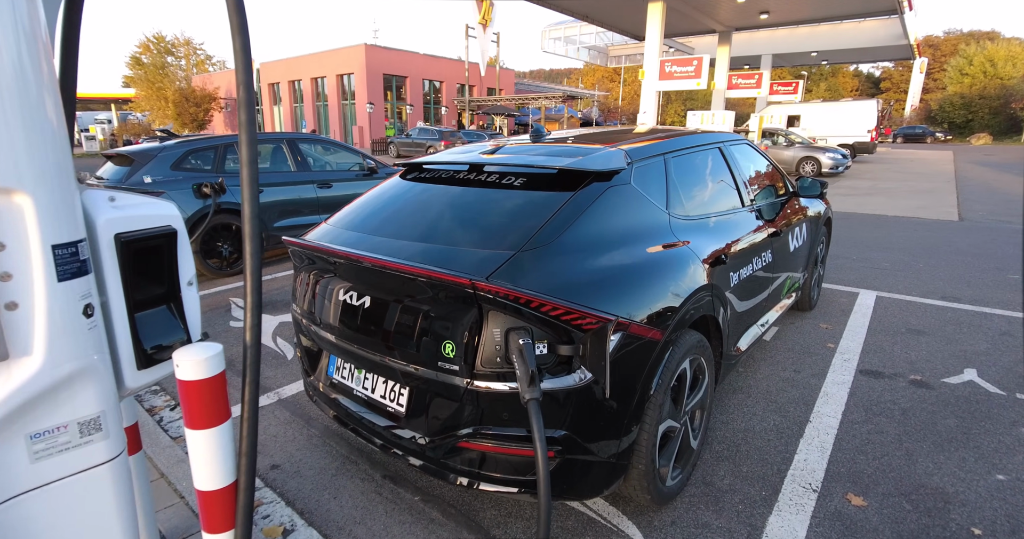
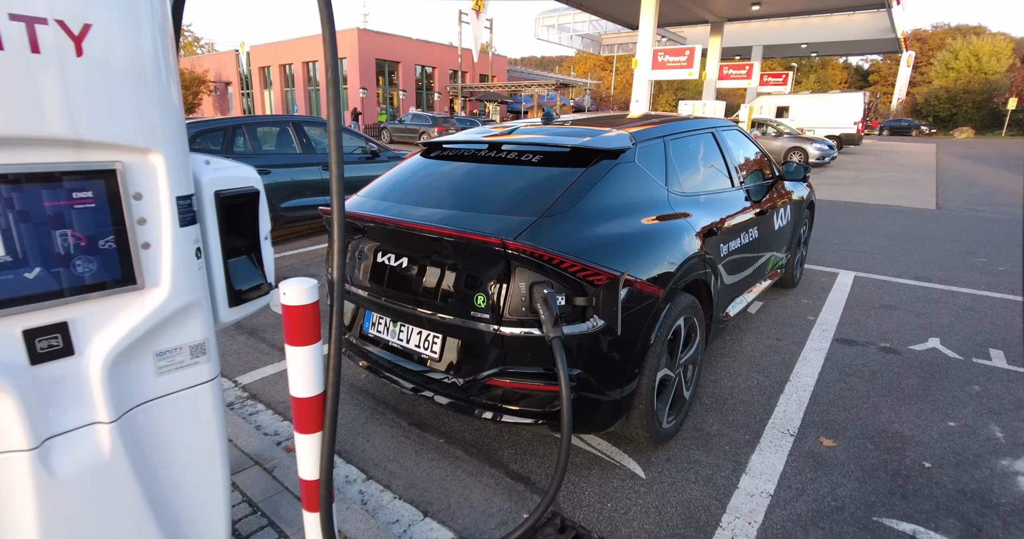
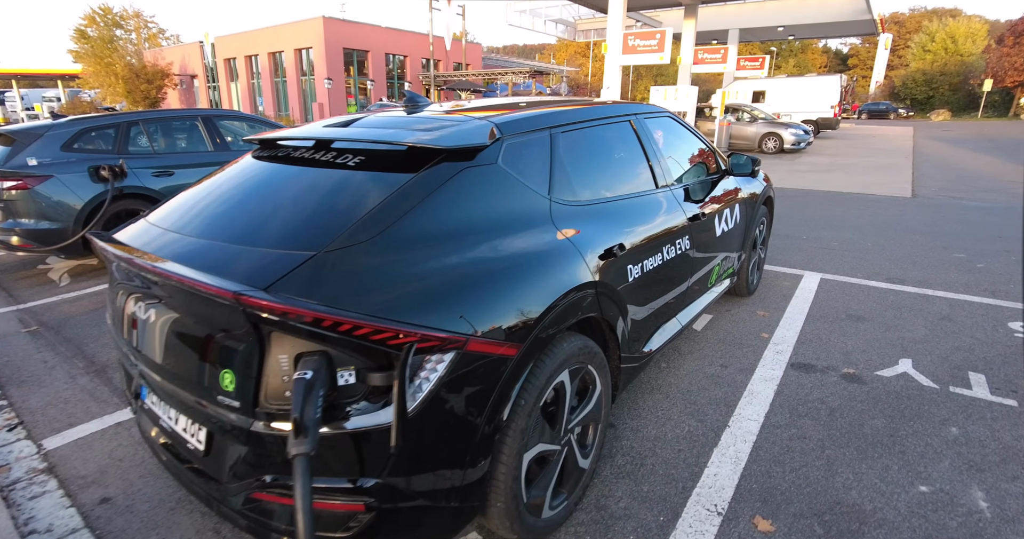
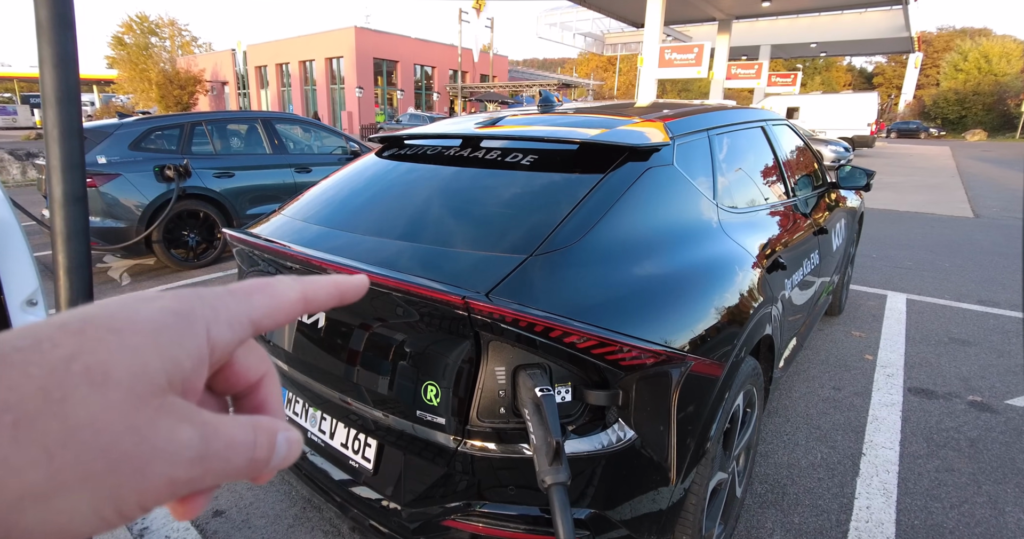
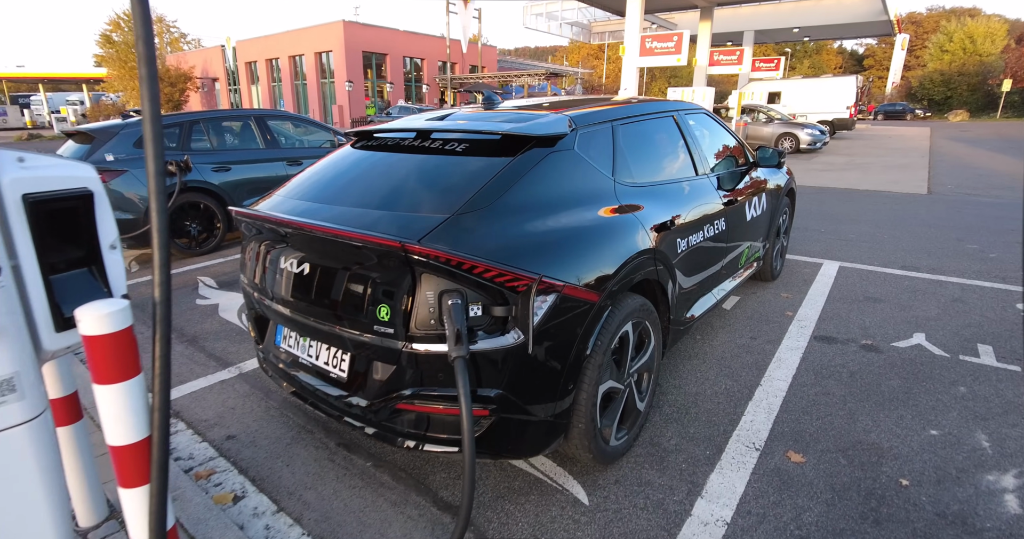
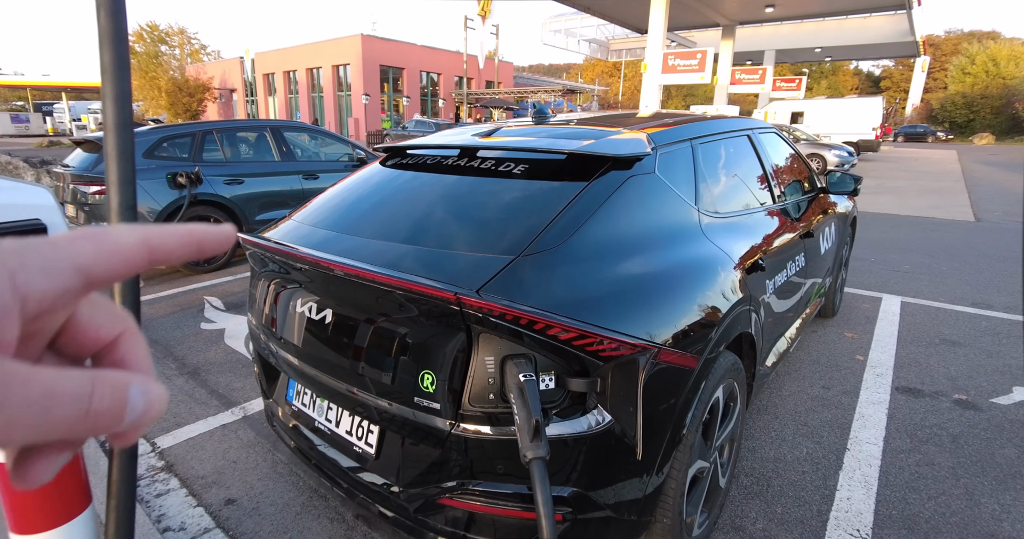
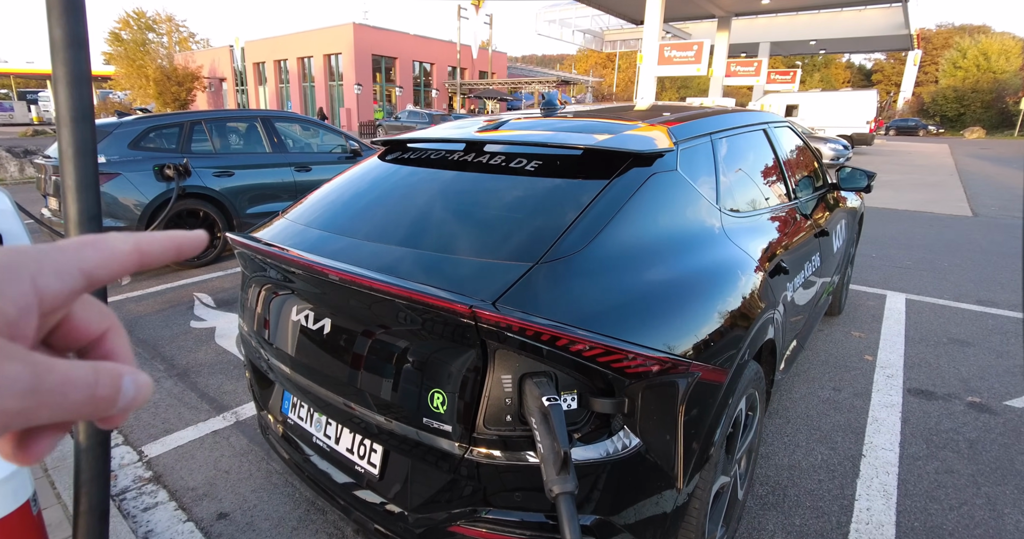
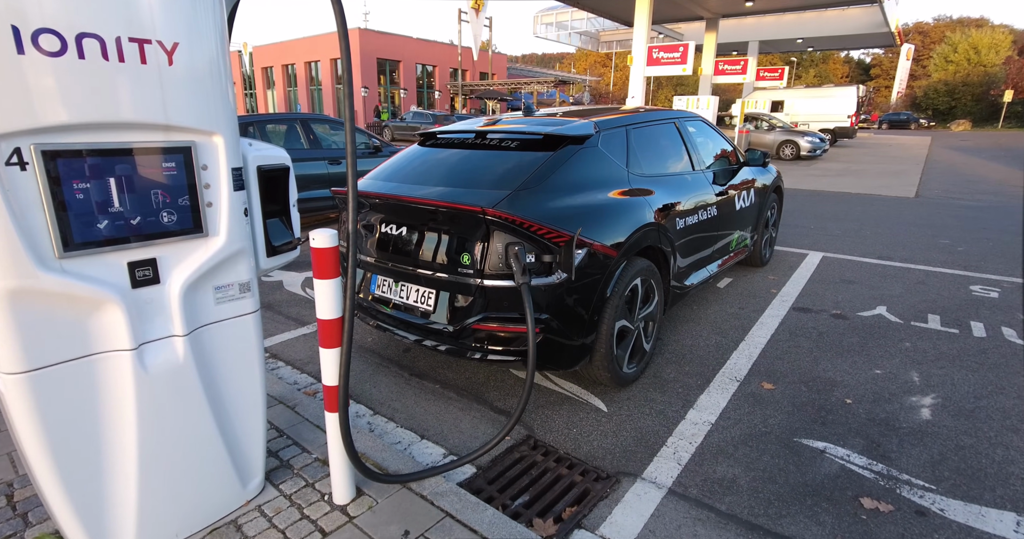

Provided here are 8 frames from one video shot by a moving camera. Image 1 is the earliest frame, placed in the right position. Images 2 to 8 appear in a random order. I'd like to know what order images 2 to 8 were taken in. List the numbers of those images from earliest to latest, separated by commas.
6, 4, 7, 2, 8, 5, 3
